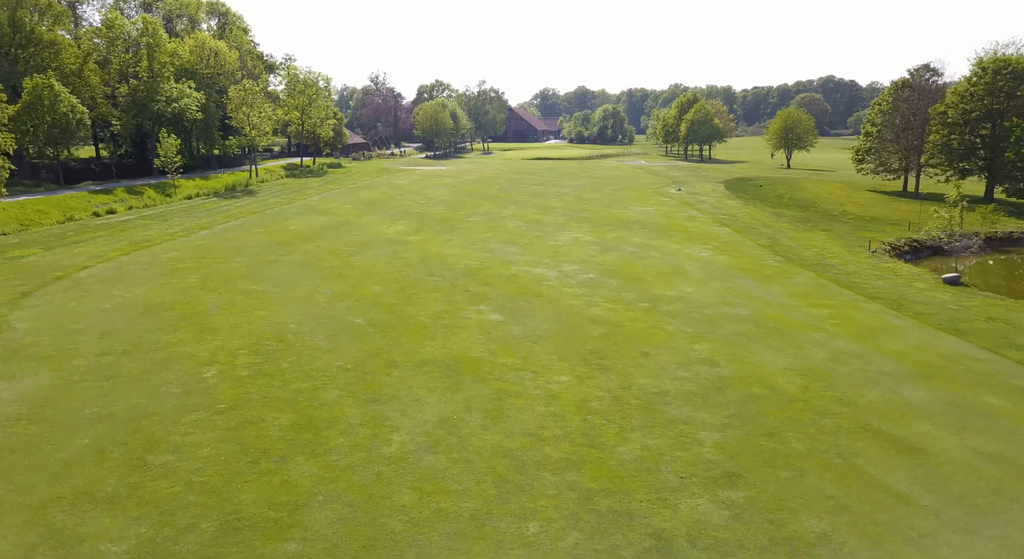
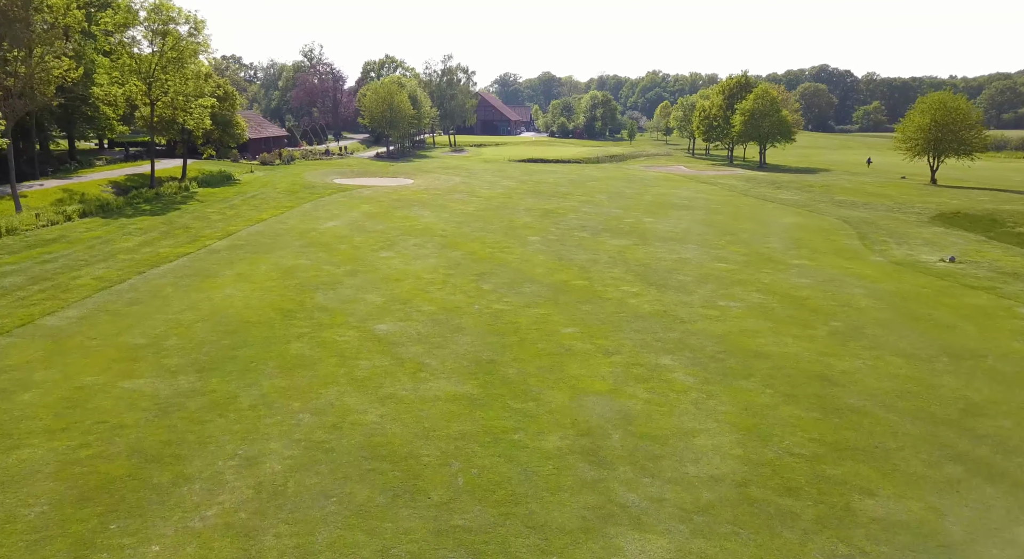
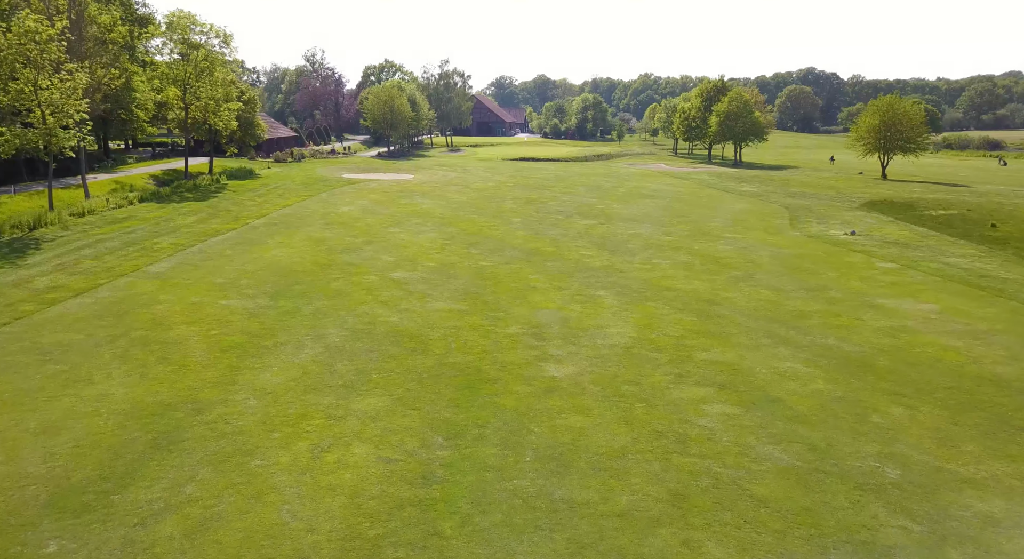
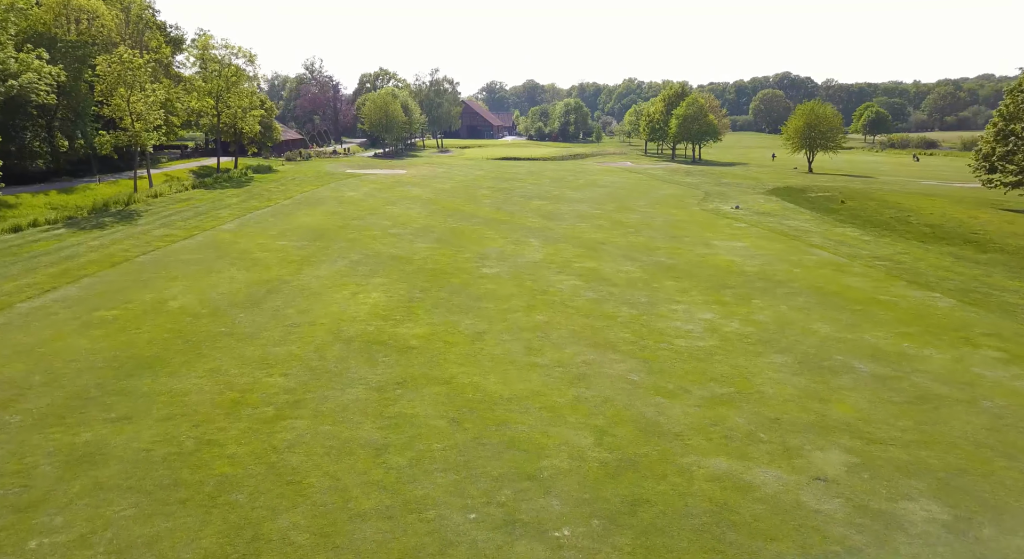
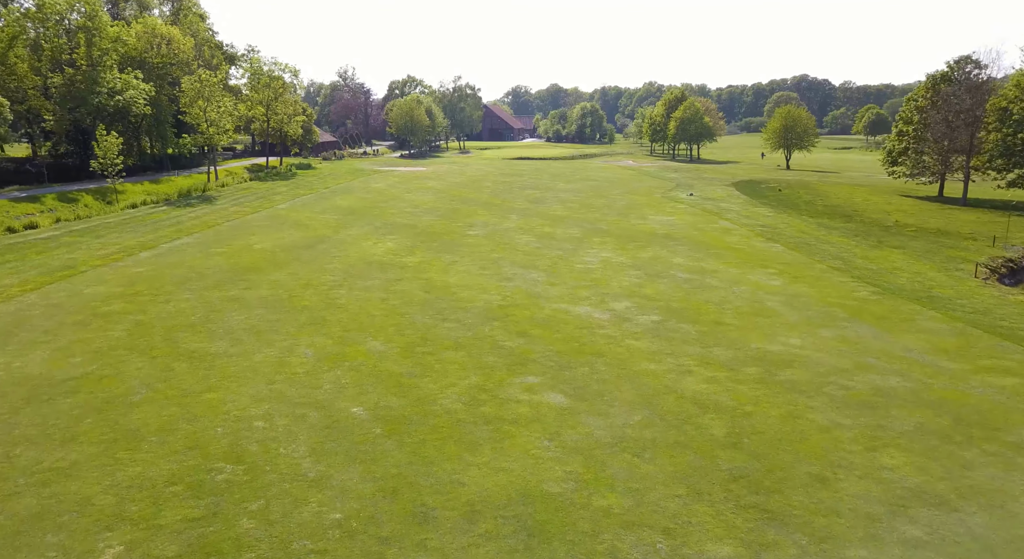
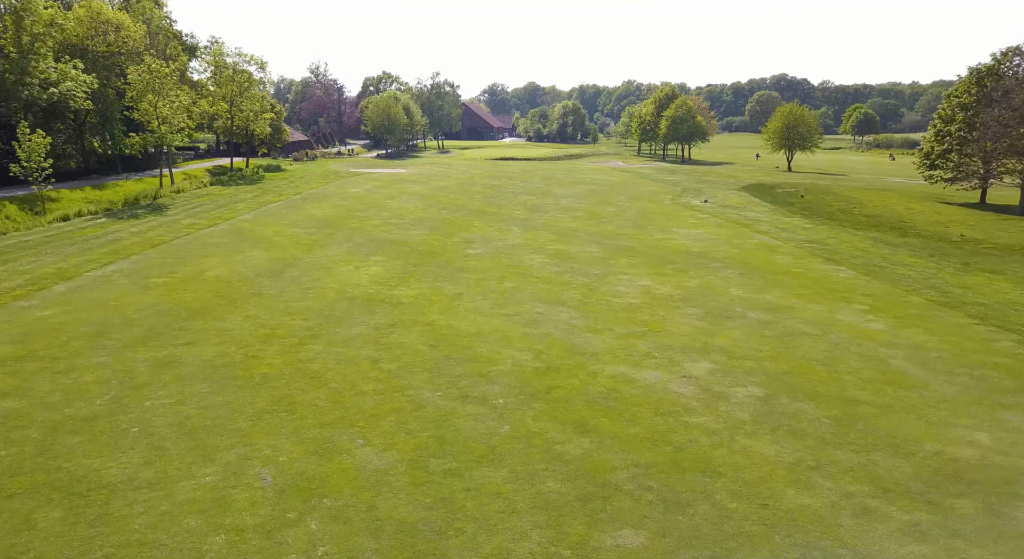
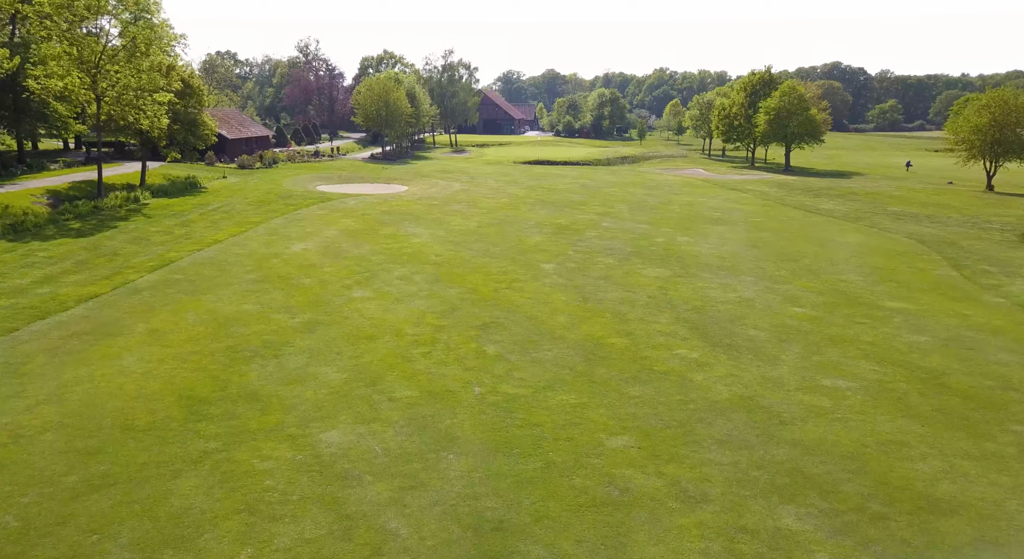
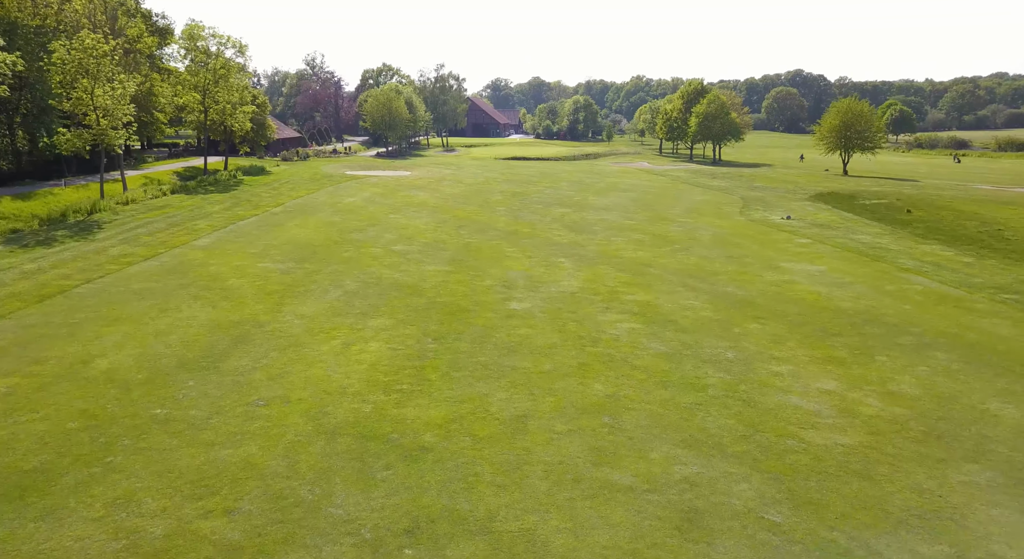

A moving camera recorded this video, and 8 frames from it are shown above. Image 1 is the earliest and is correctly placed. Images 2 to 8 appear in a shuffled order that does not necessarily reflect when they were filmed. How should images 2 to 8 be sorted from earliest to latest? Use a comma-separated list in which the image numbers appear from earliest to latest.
5, 6, 4, 8, 3, 2, 7
